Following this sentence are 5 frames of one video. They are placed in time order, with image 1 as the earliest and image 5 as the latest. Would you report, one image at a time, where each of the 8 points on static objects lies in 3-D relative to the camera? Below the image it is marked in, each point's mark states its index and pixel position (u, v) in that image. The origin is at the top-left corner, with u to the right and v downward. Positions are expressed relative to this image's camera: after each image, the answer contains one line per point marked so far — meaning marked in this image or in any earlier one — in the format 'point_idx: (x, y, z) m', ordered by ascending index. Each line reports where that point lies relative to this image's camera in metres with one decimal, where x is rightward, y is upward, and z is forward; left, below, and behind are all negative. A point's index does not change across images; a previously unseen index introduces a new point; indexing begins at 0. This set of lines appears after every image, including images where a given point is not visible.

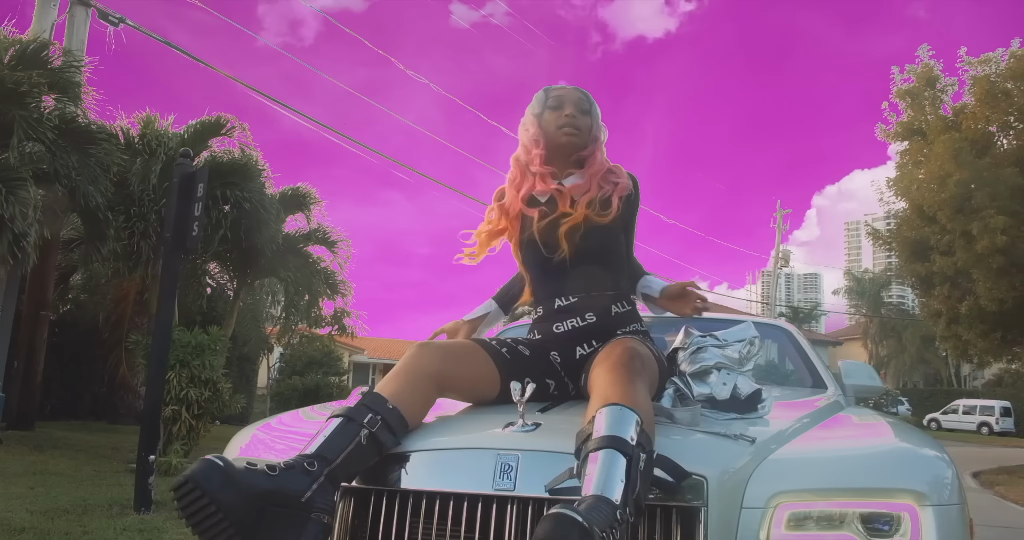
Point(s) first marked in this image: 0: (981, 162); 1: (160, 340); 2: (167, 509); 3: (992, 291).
0: (+9.1, +2.0, +15.0) m
1: (-2.6, -0.6, +5.9) m
2: (-2.5, -1.7, +5.6) m
3: (+9.3, -0.5, +14.9) m
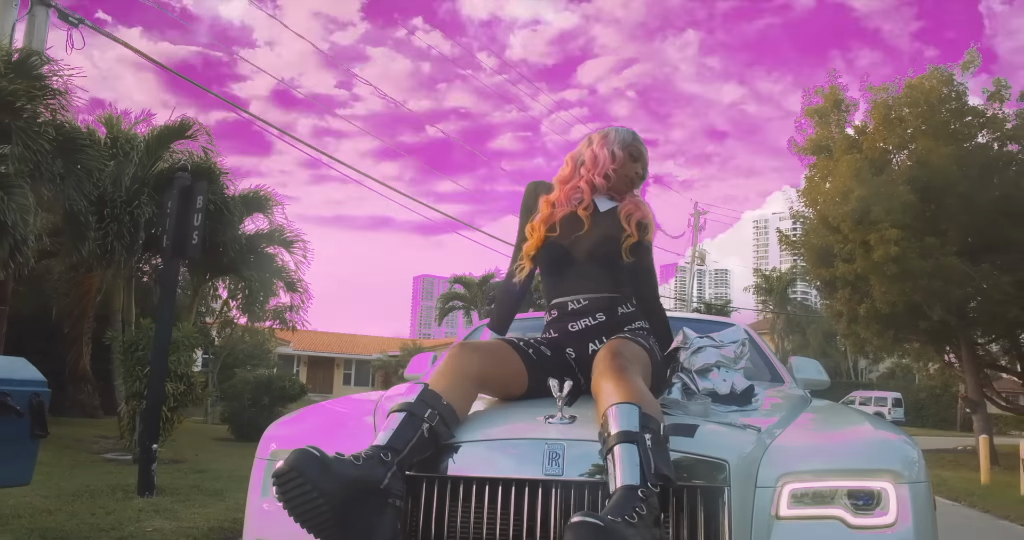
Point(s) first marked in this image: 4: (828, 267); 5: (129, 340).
0: (+7.9, +1.9, +16.6) m
1: (-2.9, -0.6, +6.4) m
2: (-2.7, -1.8, +6.1) m
3: (+8.0, -0.6, +16.6) m
4: (+7.8, 0.0, +18.8) m
5: (-4.4, -0.8, +9.0) m
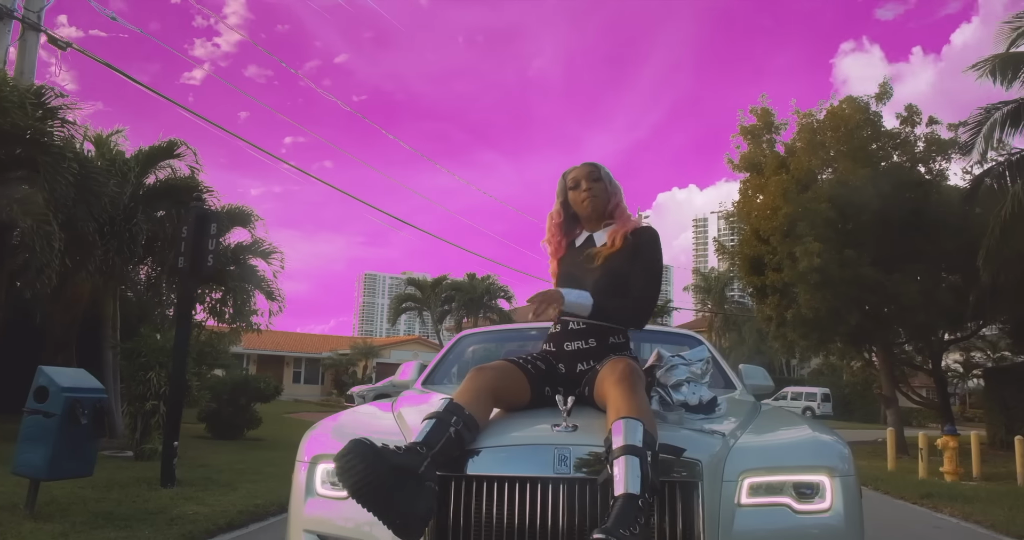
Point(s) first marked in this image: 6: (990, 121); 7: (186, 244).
0: (+6.9, +1.7, +18.2) m
1: (-3.1, -0.8, +7.2) m
2: (-2.9, -1.9, +6.9) m
3: (+7.0, -0.7, +18.2) m
4: (+6.6, -0.1, +20.4) m
5: (-4.9, -1.0, +9.7) m
6: (+10.2, +3.2, +16.3) m
7: (-3.7, +0.3, +8.7) m
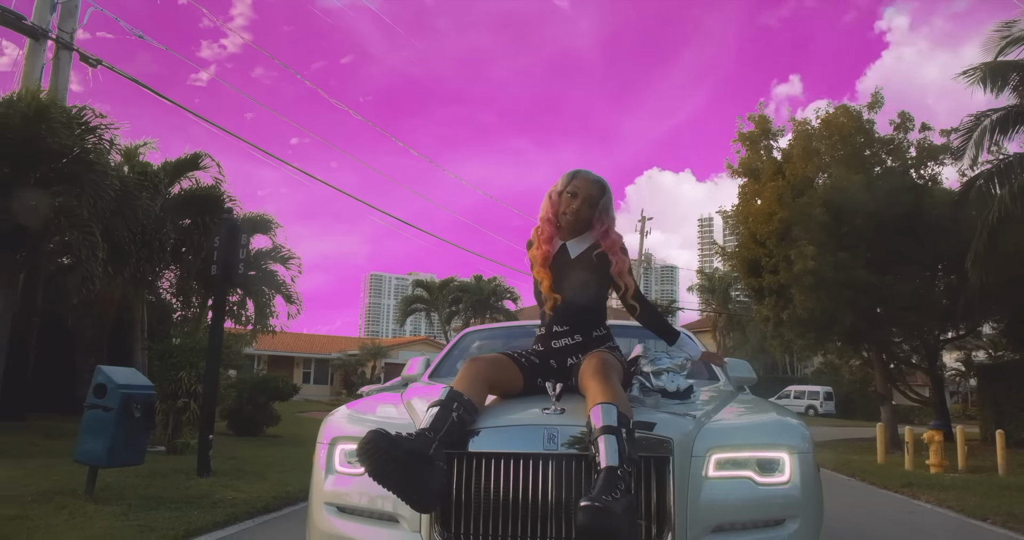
0: (+7.1, +1.7, +18.7) m
1: (-3.1, -0.8, +7.8) m
2: (-2.9, -2.0, +7.5) m
3: (+7.2, -0.8, +18.7) m
4: (+6.8, -0.2, +20.9) m
5: (-4.8, -1.1, +10.4) m
6: (+10.3, +3.1, +16.8) m
7: (-3.6, +0.2, +9.4) m
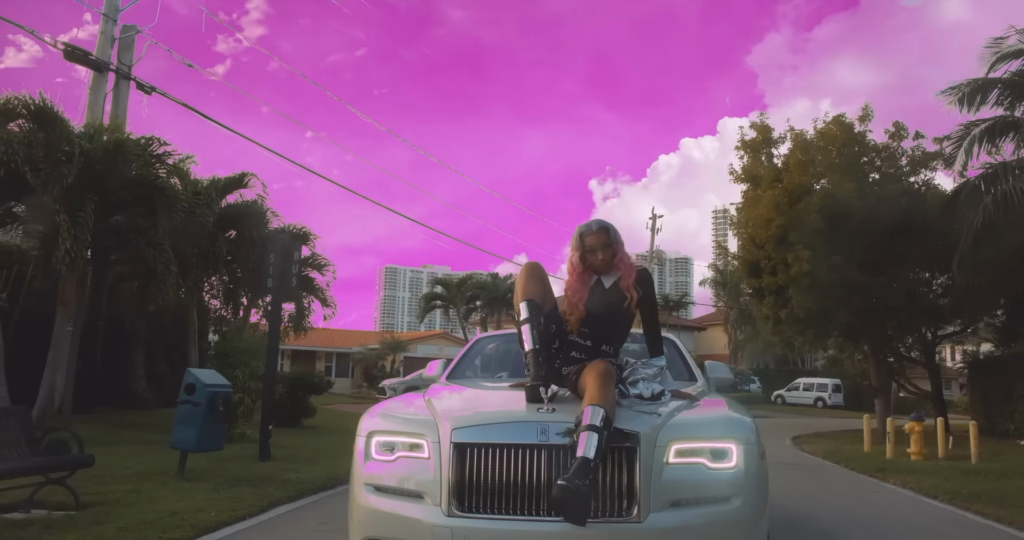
0: (+7.5, +1.7, +19.7) m
1: (-2.9, -1.0, +9.0) m
2: (-2.7, -2.2, +8.7) m
3: (+7.6, -0.8, +19.7) m
4: (+7.2, -0.1, +22.0) m
5: (-4.5, -1.2, +11.6) m
6: (+10.6, +3.1, +17.7) m
7: (-3.4, +0.1, +10.6) m
